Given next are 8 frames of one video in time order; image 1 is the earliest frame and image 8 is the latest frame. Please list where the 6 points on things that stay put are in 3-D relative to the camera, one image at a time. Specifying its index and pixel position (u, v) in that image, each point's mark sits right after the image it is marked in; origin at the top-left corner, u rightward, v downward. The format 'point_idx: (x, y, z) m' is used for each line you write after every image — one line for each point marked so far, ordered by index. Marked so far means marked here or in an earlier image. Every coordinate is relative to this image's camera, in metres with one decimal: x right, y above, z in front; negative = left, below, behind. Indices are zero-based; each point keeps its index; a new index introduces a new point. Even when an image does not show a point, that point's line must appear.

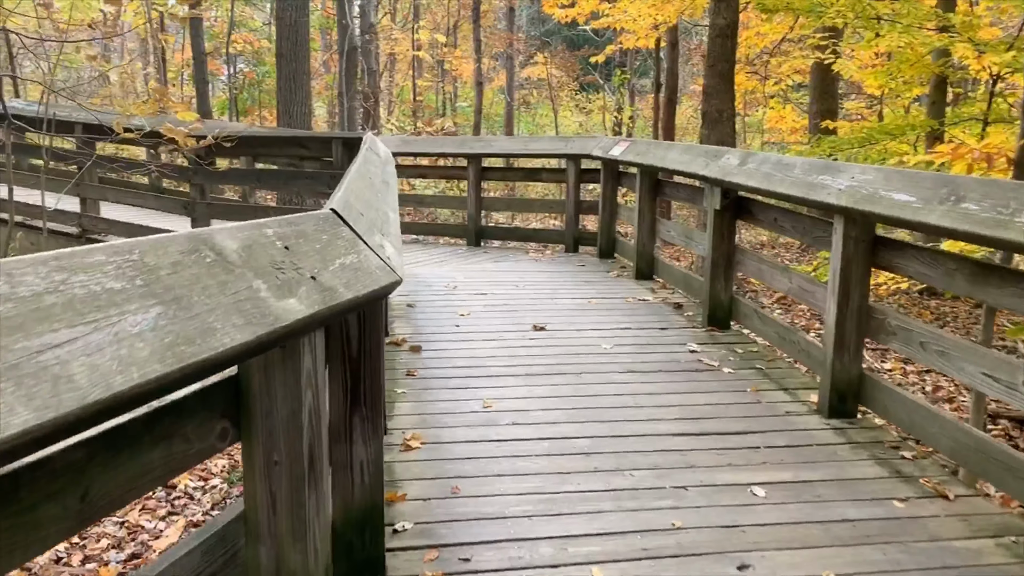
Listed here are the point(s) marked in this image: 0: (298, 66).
0: (-2.7, +2.8, +10.4) m
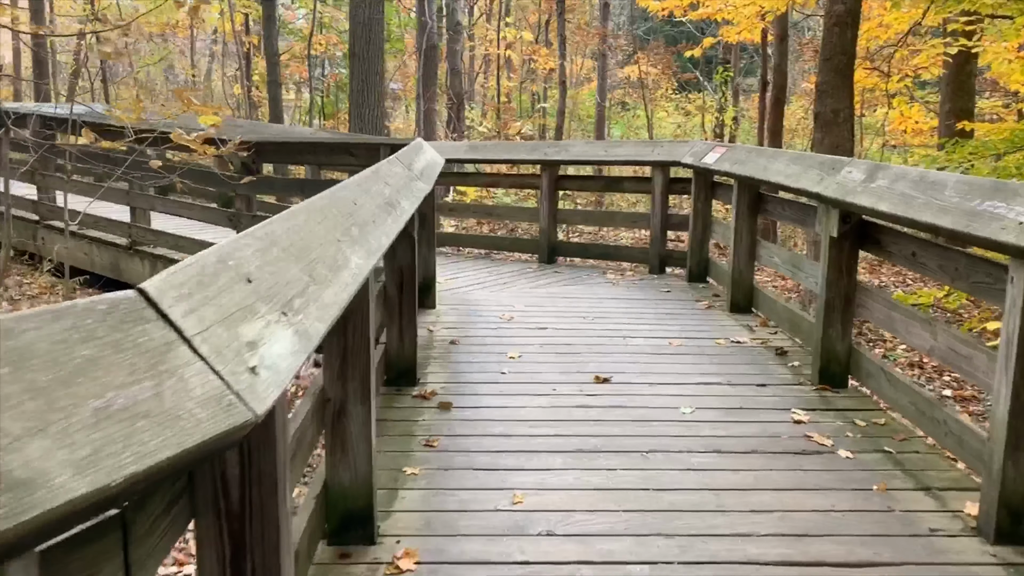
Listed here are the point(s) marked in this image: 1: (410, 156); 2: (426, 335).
0: (-1.7, +2.7, +9.8) m
1: (-0.5, +0.6, +4.0) m
2: (-0.5, -0.3, +4.6) m
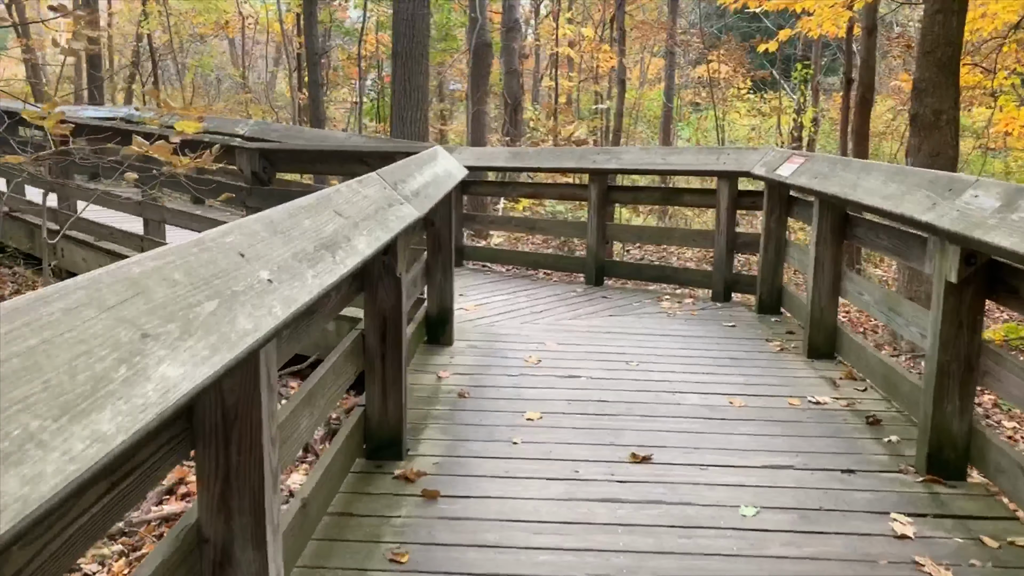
0: (-1.1, +2.5, +9.1) m
1: (-0.4, +0.5, +3.2) m
2: (-0.4, -0.4, +3.8) m
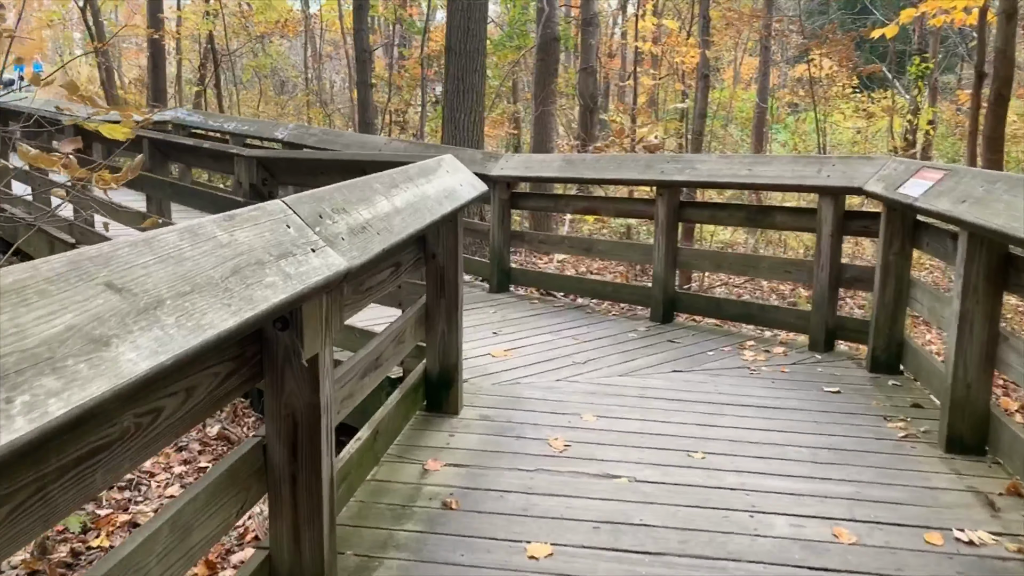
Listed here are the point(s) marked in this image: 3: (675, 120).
0: (-0.4, +2.3, +8.2) m
1: (-0.4, +0.2, +2.2) m
2: (-0.3, -0.7, +2.8) m
3: (+2.3, +2.4, +11.8) m
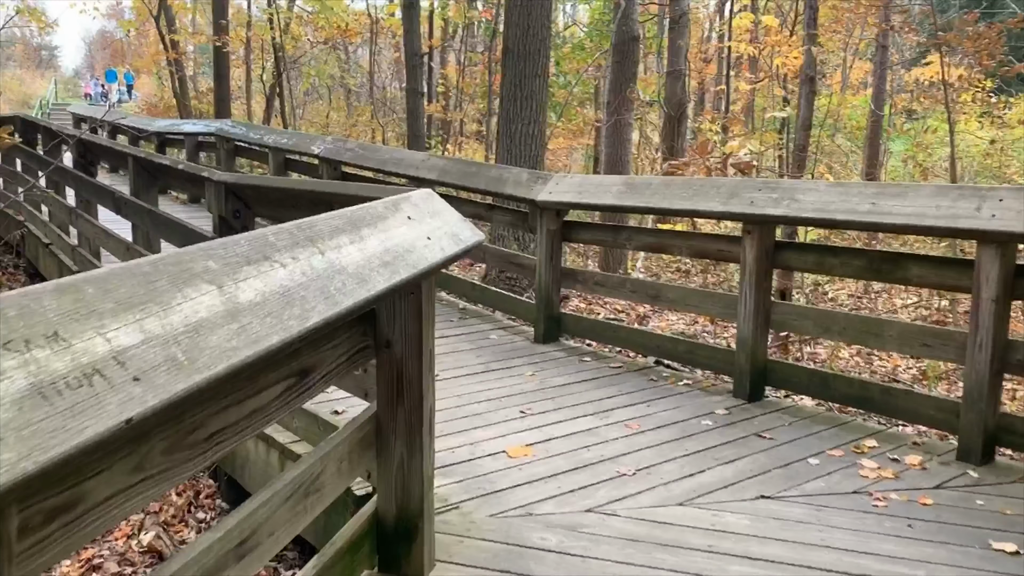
0: (+0.1, +1.9, +7.1) m
1: (-0.6, 0.0, +1.2) m
2: (-0.4, -0.9, +1.7) m
3: (+3.3, +2.0, +10.3) m
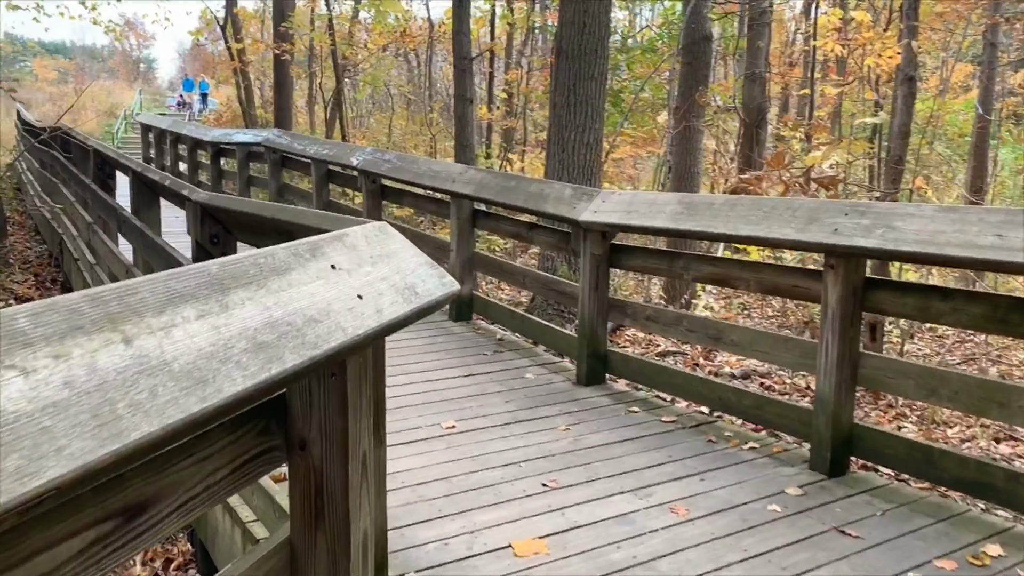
0: (+0.6, +1.7, +6.4) m
1: (-0.7, -0.1, +0.6) m
2: (-0.6, -1.1, +1.1) m
3: (+4.0, +1.7, +9.3) m
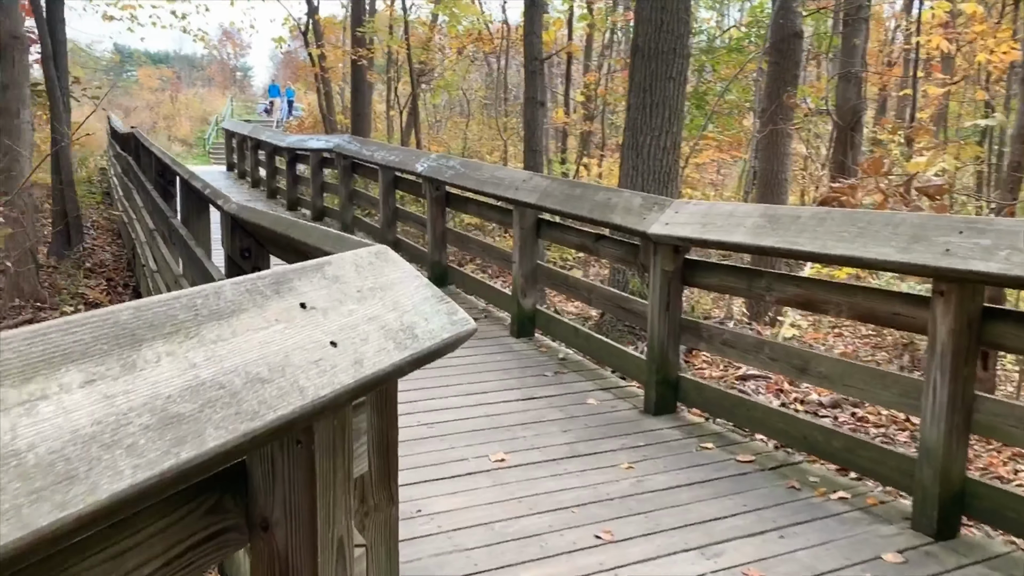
0: (+1.1, +1.6, +6.0) m
1: (-0.8, -0.2, +0.3) m
2: (-0.6, -1.1, +0.8) m
3: (+4.8, +1.5, +8.6) m
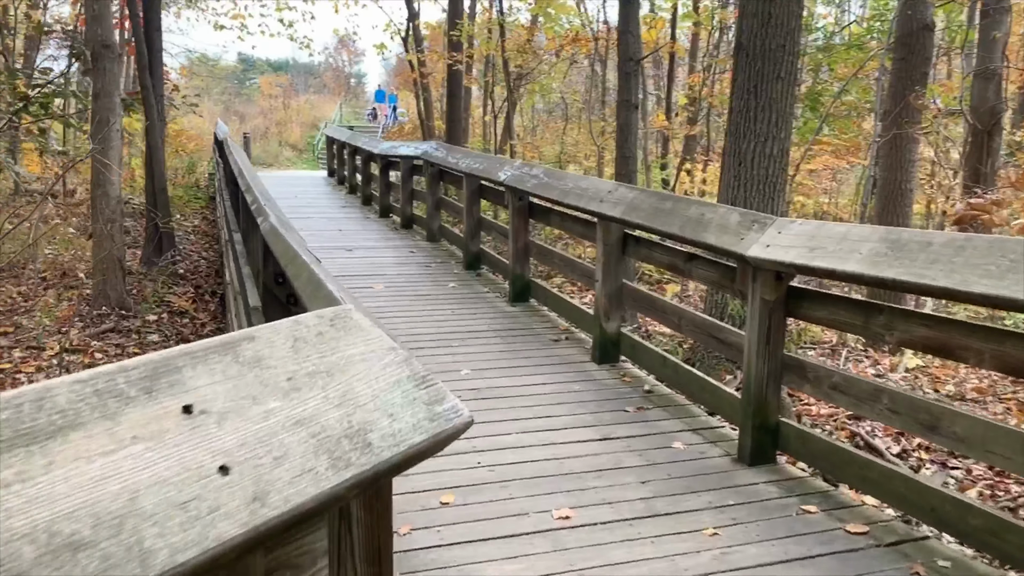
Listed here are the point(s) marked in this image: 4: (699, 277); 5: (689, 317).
0: (+1.7, +1.5, +5.4) m
1: (-0.9, -0.3, 0.0) m
2: (-0.7, -1.2, +0.4) m
3: (+5.7, +1.3, +7.5) m
4: (+0.9, +0.1, +4.0) m
5: (+0.9, -0.1, +4.1) m
